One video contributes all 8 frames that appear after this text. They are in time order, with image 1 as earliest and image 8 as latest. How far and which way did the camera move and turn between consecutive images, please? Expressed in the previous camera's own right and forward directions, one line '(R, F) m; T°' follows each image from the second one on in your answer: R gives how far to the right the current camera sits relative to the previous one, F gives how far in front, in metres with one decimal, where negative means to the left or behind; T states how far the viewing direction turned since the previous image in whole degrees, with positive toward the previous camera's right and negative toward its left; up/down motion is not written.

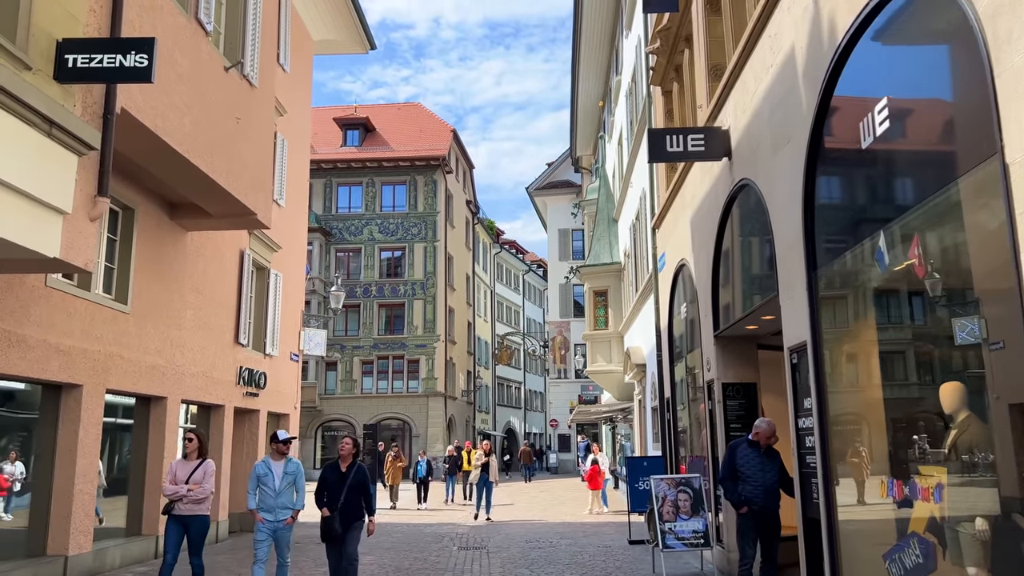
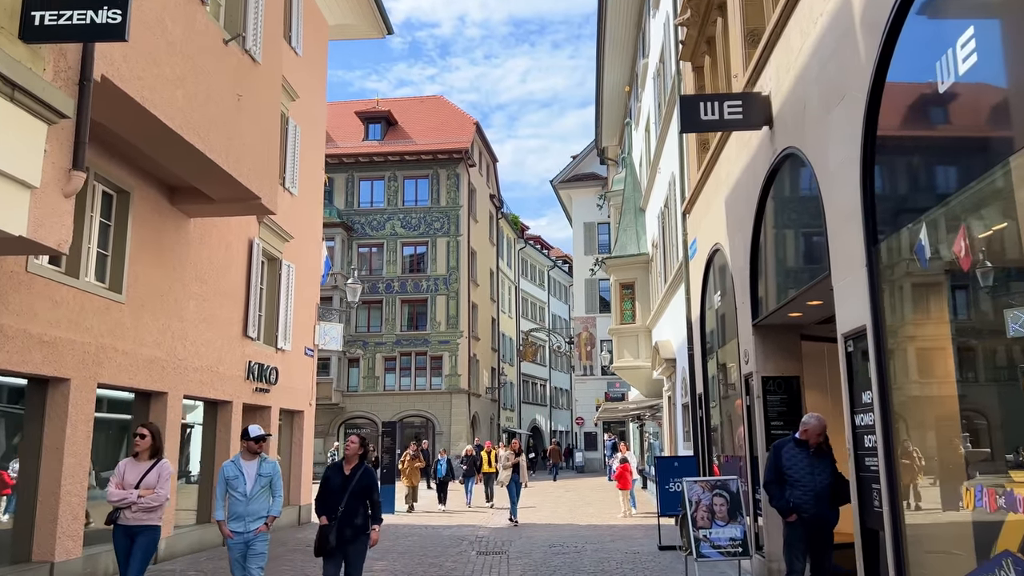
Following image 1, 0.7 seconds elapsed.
(+0.1, +0.9) m; -2°
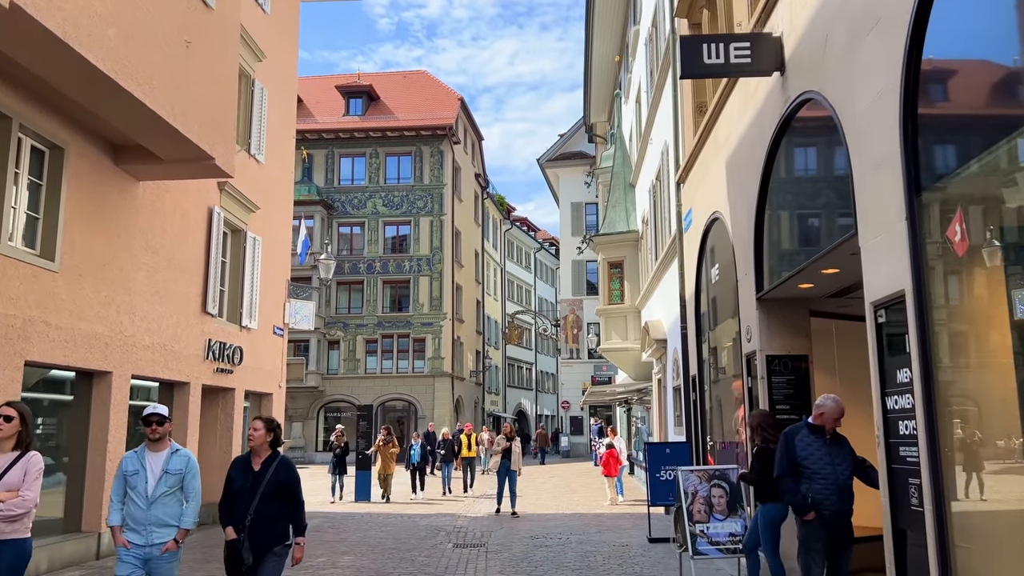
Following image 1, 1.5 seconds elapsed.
(+0.1, +1.0) m; +1°
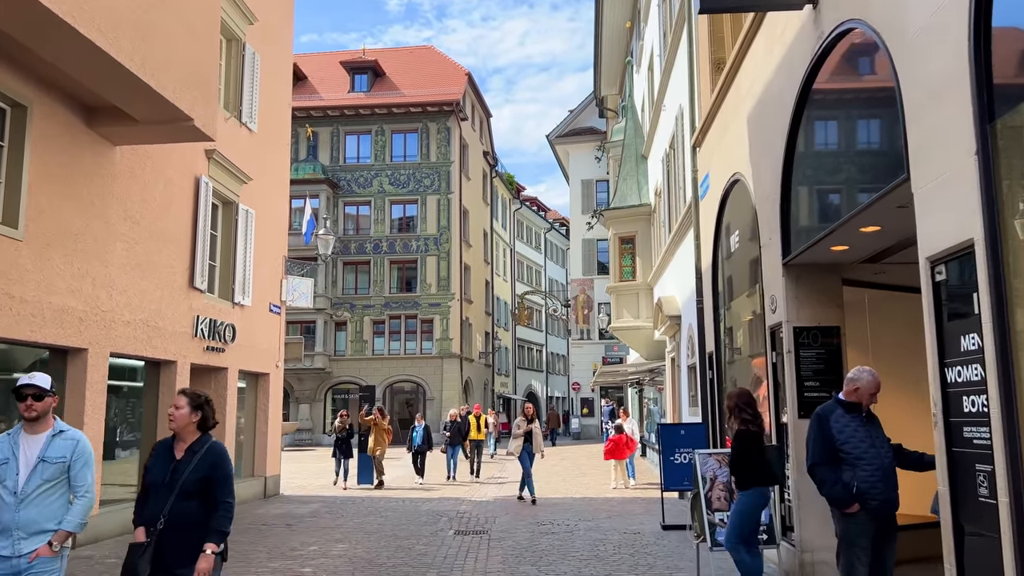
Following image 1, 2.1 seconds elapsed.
(+0.1, +0.8) m; -1°
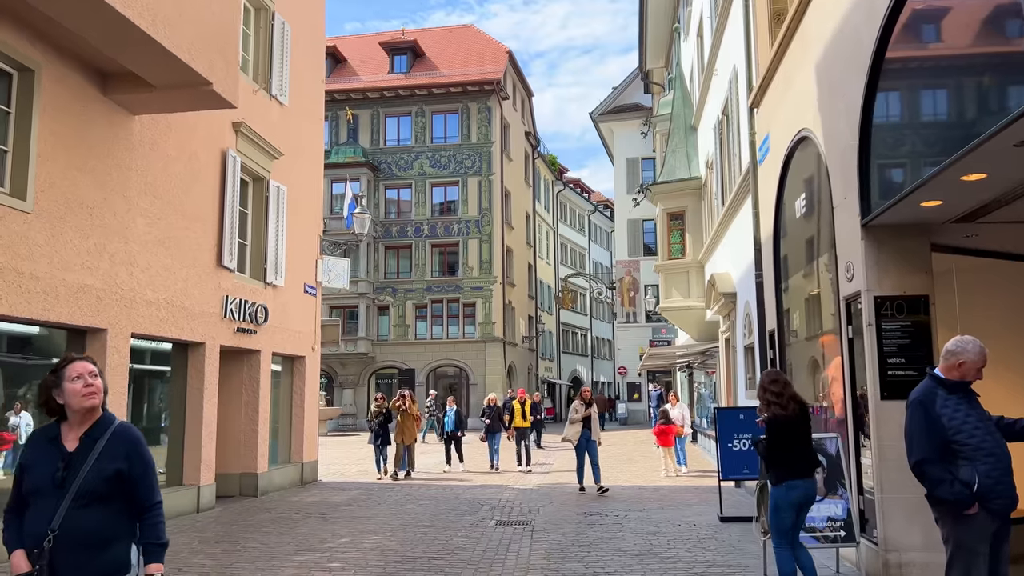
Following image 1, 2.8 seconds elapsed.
(0.0, +0.8) m; -3°
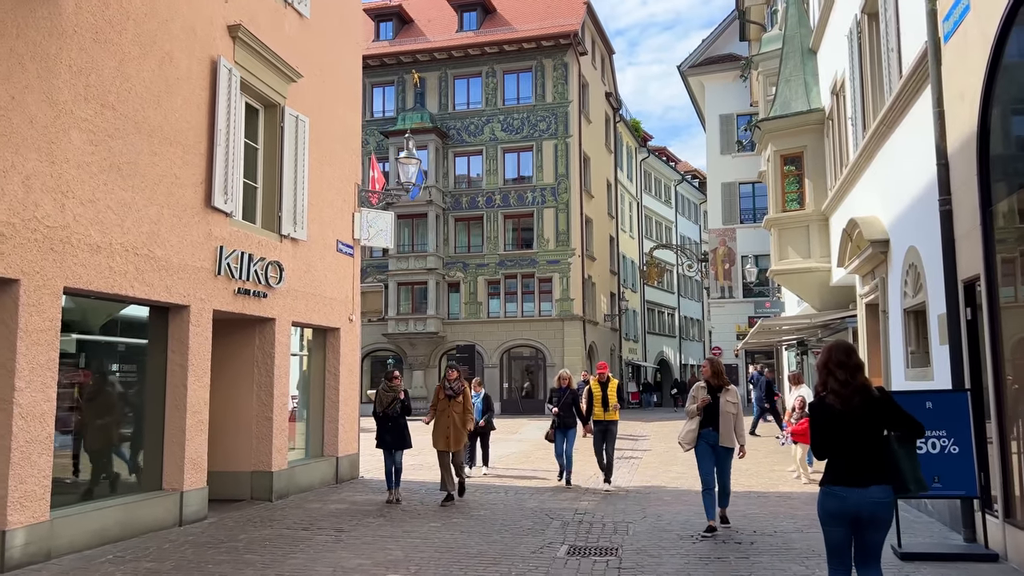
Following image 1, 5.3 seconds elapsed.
(+0.1, +3.2) m; -6°
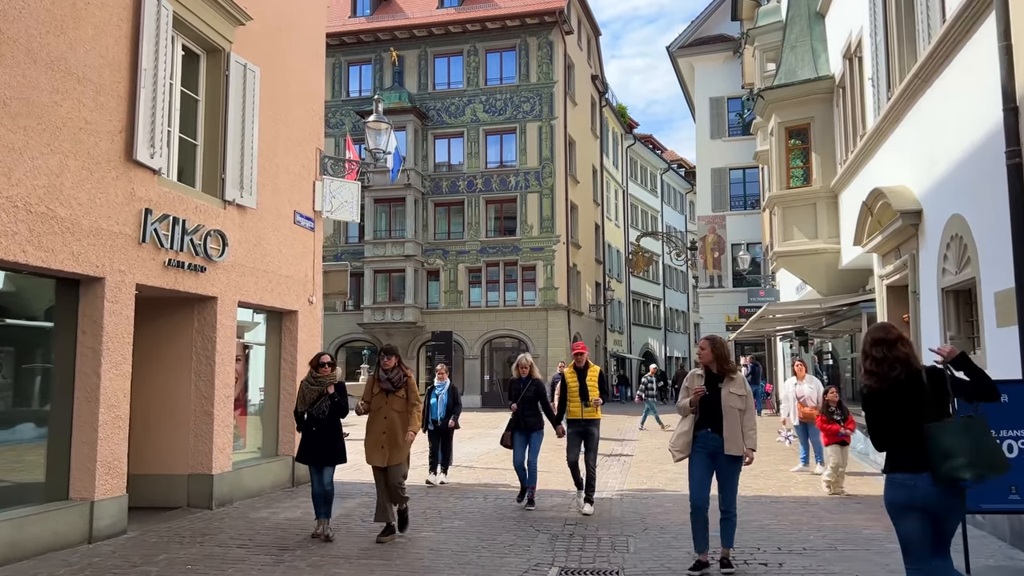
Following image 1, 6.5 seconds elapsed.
(0.0, +1.5) m; +1°
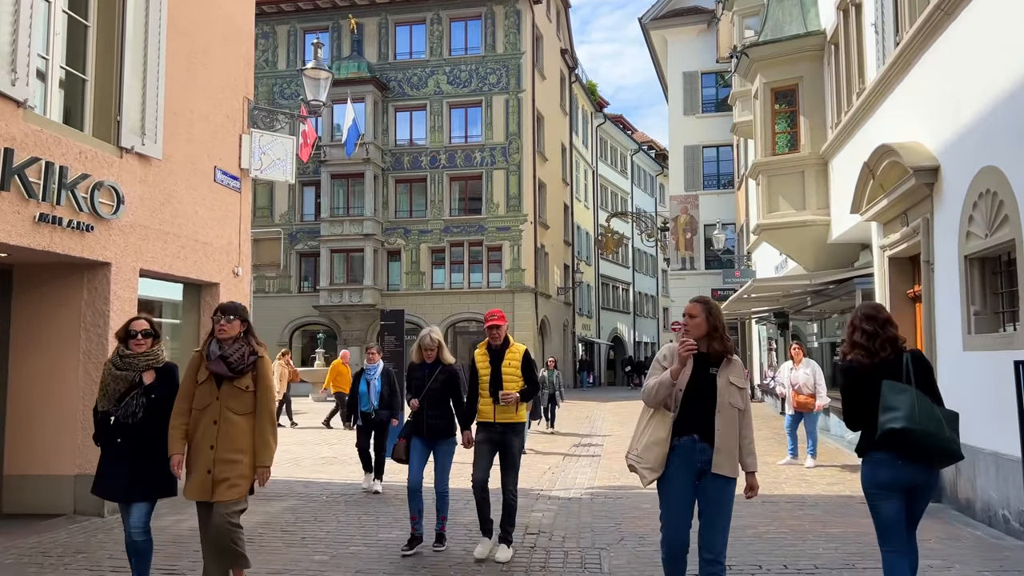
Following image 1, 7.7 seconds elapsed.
(+0.2, +1.5) m; +2°
